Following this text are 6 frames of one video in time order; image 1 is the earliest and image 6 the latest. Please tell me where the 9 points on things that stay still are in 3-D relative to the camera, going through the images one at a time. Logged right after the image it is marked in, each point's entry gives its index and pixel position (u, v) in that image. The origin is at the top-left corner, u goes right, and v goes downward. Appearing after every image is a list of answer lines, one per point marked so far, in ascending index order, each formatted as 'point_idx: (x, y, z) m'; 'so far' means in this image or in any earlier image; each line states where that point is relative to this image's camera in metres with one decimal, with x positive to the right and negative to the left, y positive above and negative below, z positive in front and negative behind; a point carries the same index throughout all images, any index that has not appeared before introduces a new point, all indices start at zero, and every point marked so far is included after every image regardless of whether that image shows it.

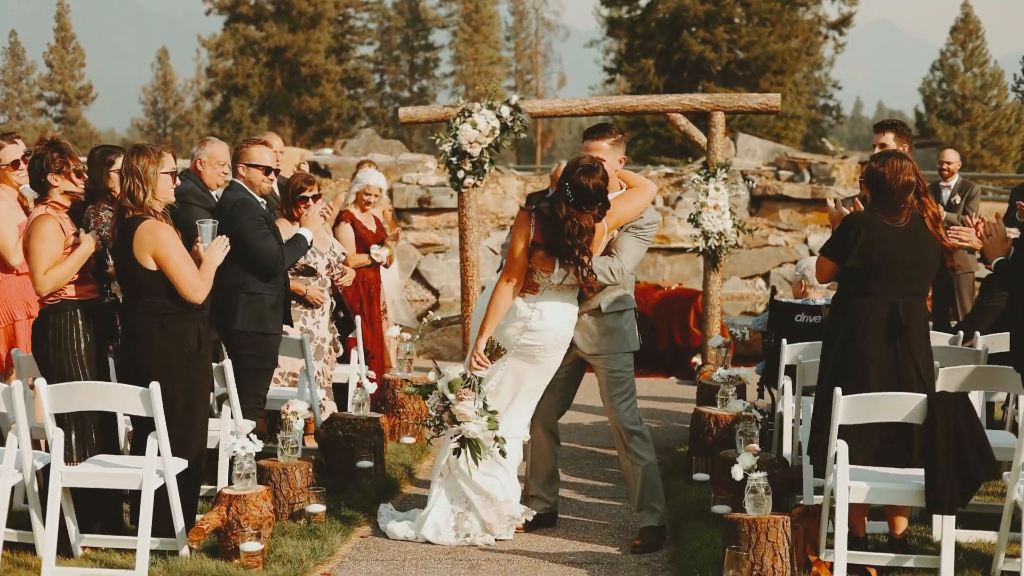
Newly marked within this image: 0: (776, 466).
0: (+1.3, -0.8, +4.9) m
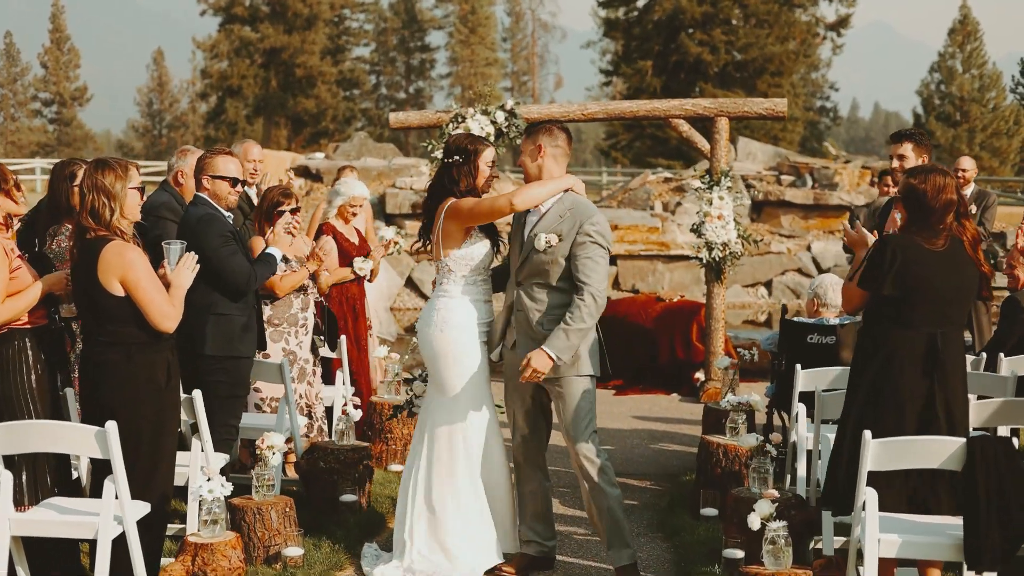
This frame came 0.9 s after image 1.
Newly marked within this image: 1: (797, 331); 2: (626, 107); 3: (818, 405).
0: (+1.2, -1.0, +4.5) m
1: (+1.7, -0.3, +6.3) m
2: (+1.1, +1.7, +9.8) m
3: (+1.4, -0.6, +4.8) m
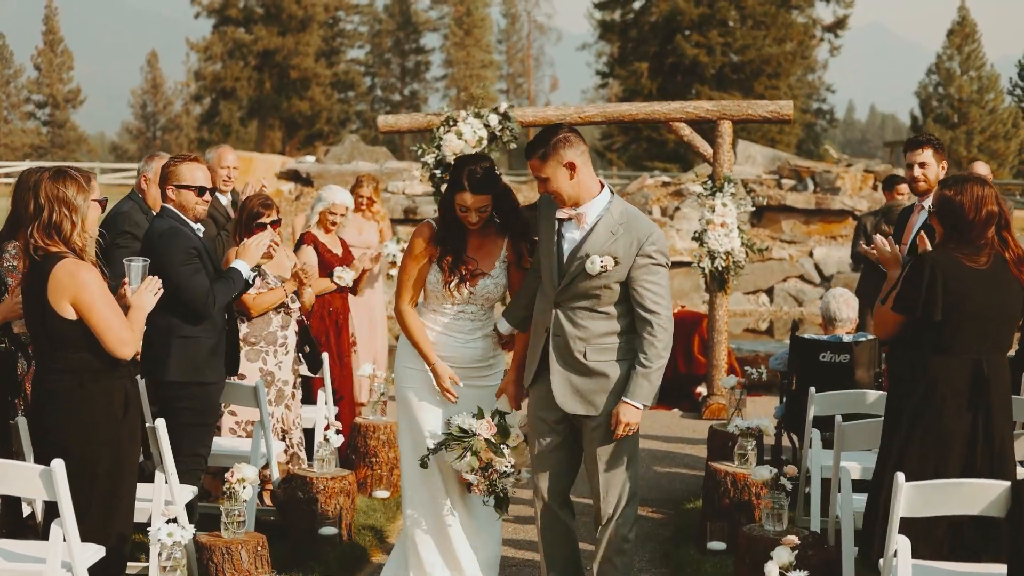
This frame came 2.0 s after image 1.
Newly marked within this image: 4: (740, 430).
0: (+1.2, -1.0, +4.2) m
1: (+1.7, -0.3, +5.9) m
2: (+1.0, +1.6, +9.4) m
3: (+1.4, -0.6, +4.4) m
4: (+1.2, -0.7, +5.3) m
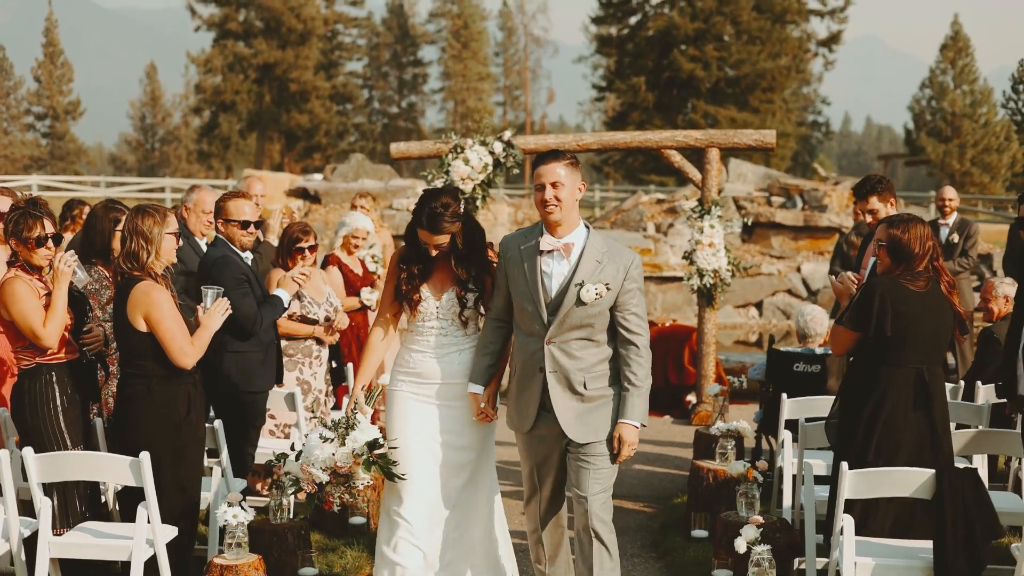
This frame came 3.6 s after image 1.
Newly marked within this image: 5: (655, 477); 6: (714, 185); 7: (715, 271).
0: (+1.2, -1.1, +4.9) m
1: (+1.7, -0.5, +6.6) m
2: (+1.1, +1.5, +10.1) m
3: (+1.4, -0.7, +5.1) m
4: (+1.2, -0.8, +6.1) m
5: (+1.0, -1.4, +7.5) m
6: (+2.0, +1.0, +10.0) m
7: (+1.9, +0.2, +9.5) m
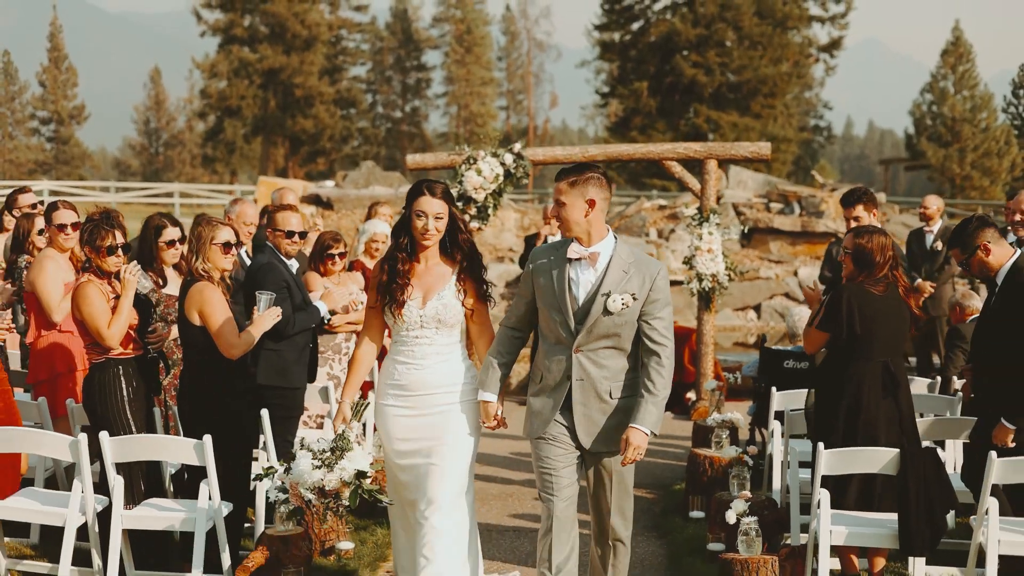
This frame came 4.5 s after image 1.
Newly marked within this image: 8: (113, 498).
0: (+1.3, -1.2, +5.4) m
1: (+1.8, -0.5, +7.2) m
2: (+1.2, +1.4, +10.7) m
3: (+1.5, -0.8, +5.7) m
4: (+1.3, -0.9, +6.6) m
5: (+1.1, -1.4, +8.1) m
6: (+2.1, +1.0, +10.6) m
7: (+2.0, +0.1, +10.0) m
8: (-1.9, -1.0, +4.9) m
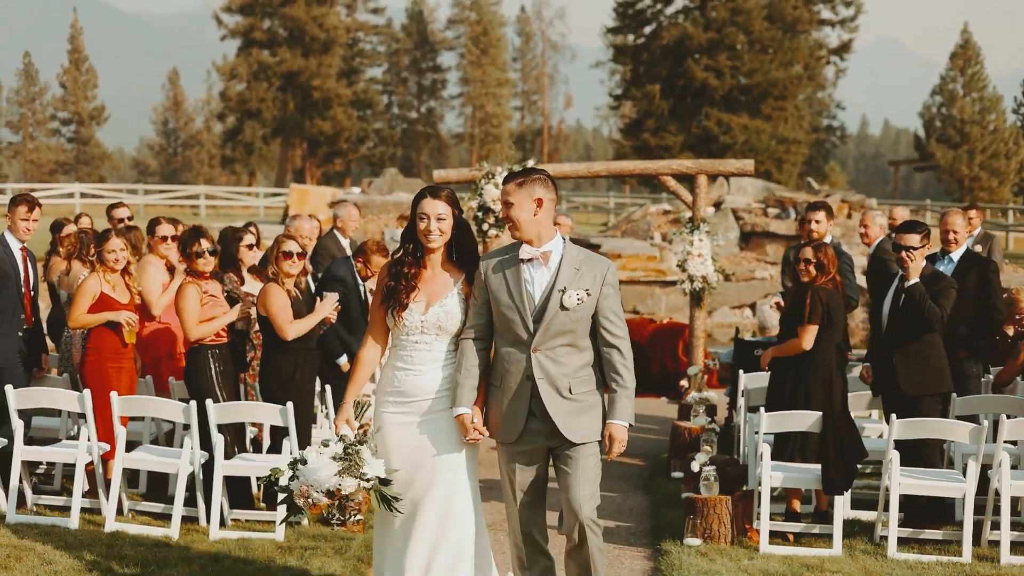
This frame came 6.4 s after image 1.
0: (+1.4, -1.2, +6.8) m
1: (+1.9, -0.5, +8.5) m
2: (+1.3, +1.4, +12.1) m
3: (+1.6, -0.8, +7.1) m
4: (+1.4, -0.9, +8.0) m
5: (+1.2, -1.4, +9.5) m
6: (+2.2, +1.0, +12.0) m
7: (+2.1, +0.1, +11.4) m
8: (-1.8, -1.0, +6.3) m
